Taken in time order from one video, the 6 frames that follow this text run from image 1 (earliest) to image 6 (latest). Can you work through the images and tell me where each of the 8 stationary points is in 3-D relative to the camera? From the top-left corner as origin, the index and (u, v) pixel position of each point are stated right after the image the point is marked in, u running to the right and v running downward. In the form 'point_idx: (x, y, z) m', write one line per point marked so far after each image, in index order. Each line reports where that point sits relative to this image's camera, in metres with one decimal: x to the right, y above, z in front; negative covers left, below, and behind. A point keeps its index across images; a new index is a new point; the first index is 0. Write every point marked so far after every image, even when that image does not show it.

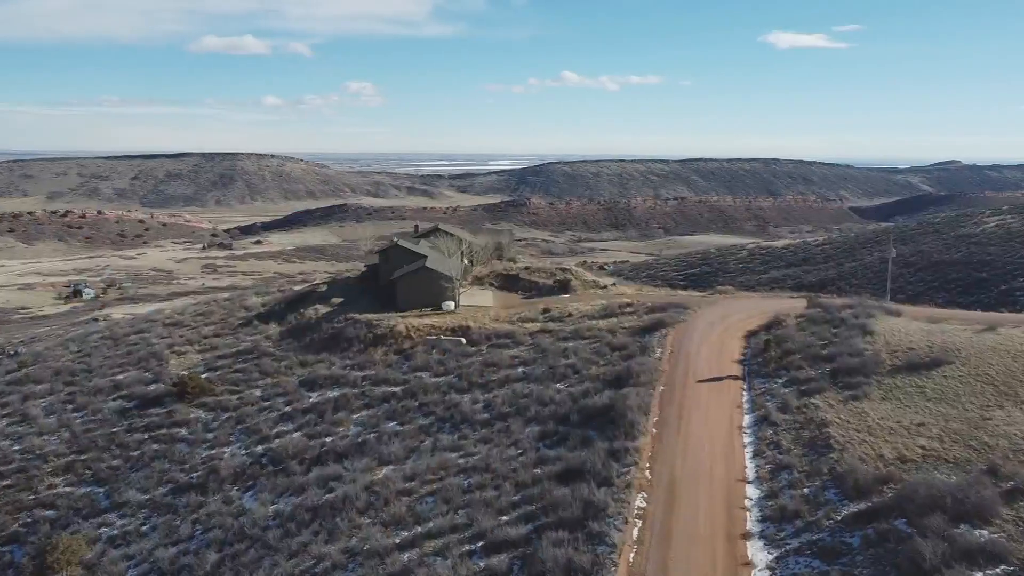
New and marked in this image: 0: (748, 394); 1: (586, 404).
0: (+5.9, -2.7, +19.1) m
1: (+1.9, -3.0, +19.7) m
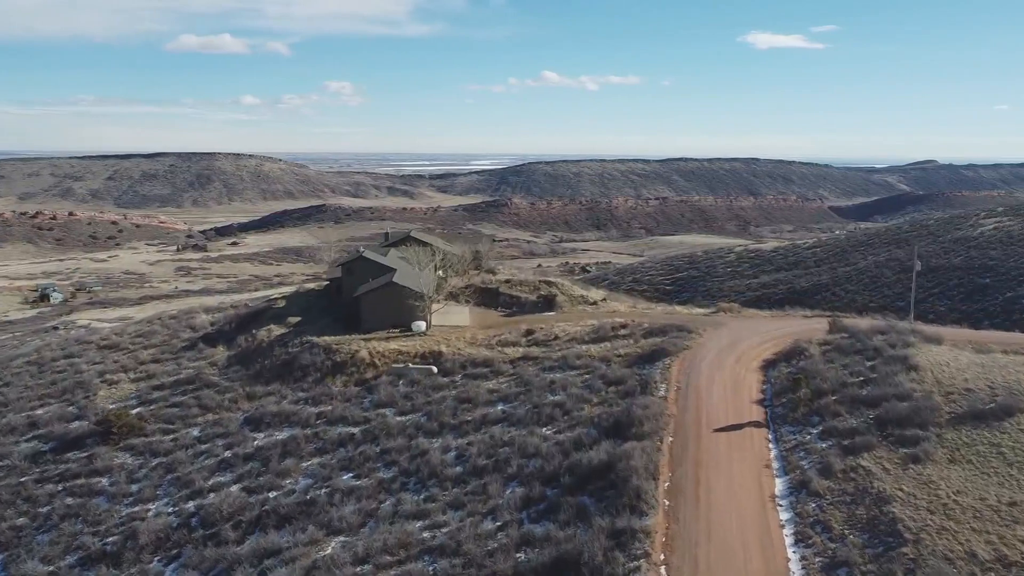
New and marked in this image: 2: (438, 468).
0: (+5.4, -3.3, +15.7) m
1: (+1.4, -3.7, +16.2) m
2: (-1.7, -4.3, +18.2) m
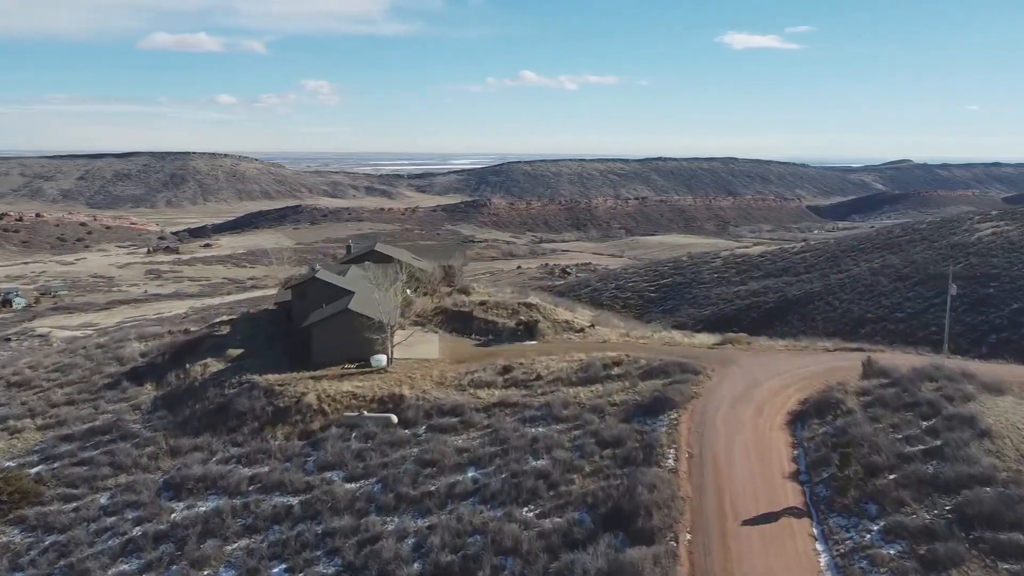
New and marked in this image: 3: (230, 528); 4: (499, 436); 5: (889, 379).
0: (+5.0, -4.2, +12.1) m
1: (+1.0, -4.6, +12.4) m
2: (-2.3, -5.2, +14.3) m
3: (-6.4, -5.4, +17.2) m
4: (-0.3, -3.5, +18.5) m
5: (+8.8, -2.1, +17.9) m
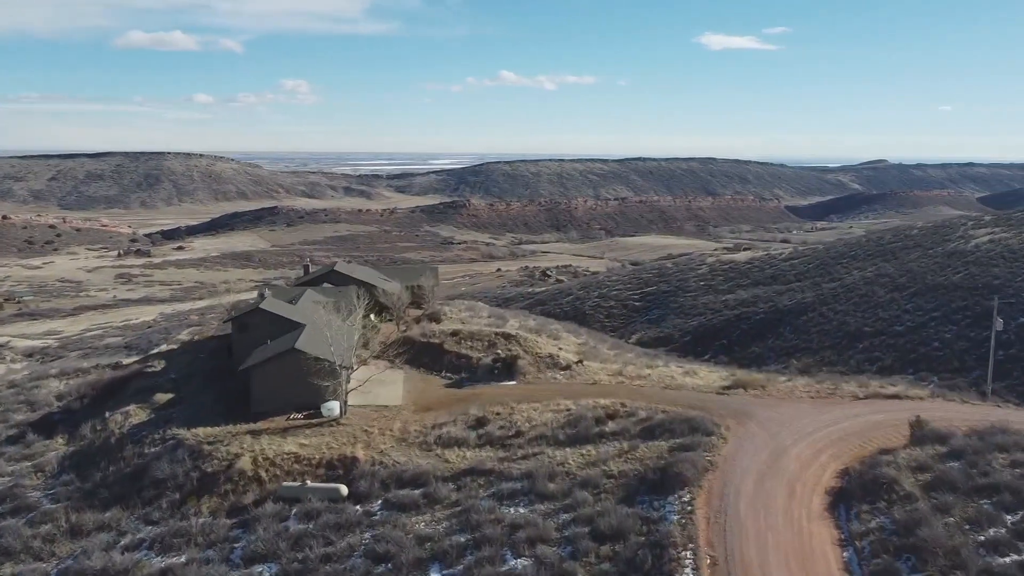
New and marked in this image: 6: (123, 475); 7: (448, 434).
0: (+4.6, -5.1, +8.7) m
1: (+0.6, -5.5, +9.0) m
2: (-2.7, -6.1, +10.7) m
3: (-6.8, -6.4, +13.5) m
4: (-0.8, -4.5, +15.0) m
5: (+8.3, -3.0, +14.6) m
6: (-9.5, -4.5, +18.7) m
7: (-1.6, -3.6, +18.9) m
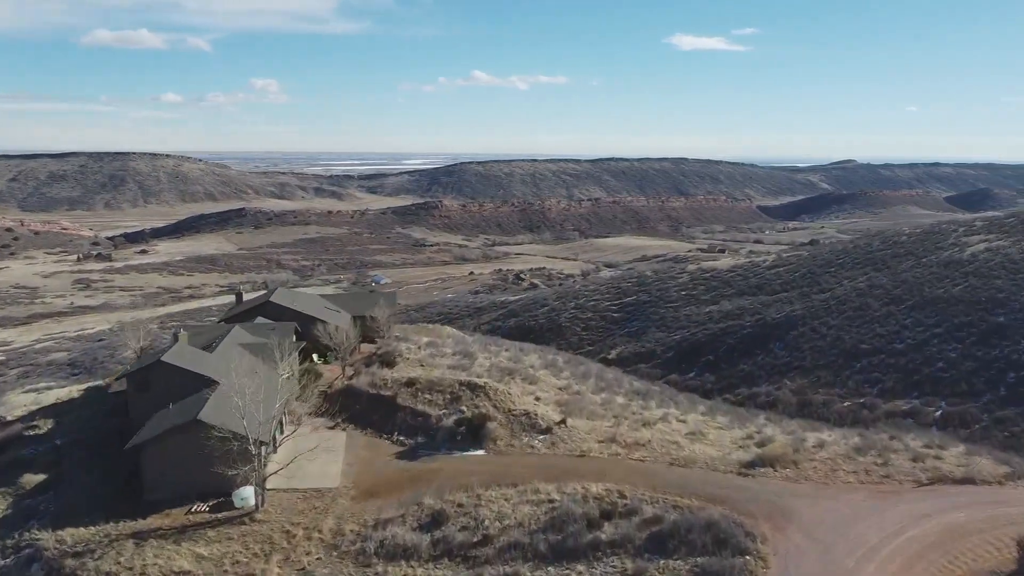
0: (+4.3, -6.2, +4.4) m
1: (+0.3, -6.6, +4.5) m
2: (-3.0, -7.3, +6.2) m
3: (-7.3, -7.5, +8.8) m
4: (-1.3, -5.6, +10.5) m
5: (+7.8, -4.1, +10.5) m
6: (-10.2, -5.7, +14.0) m
7: (-2.2, -4.7, +14.4) m
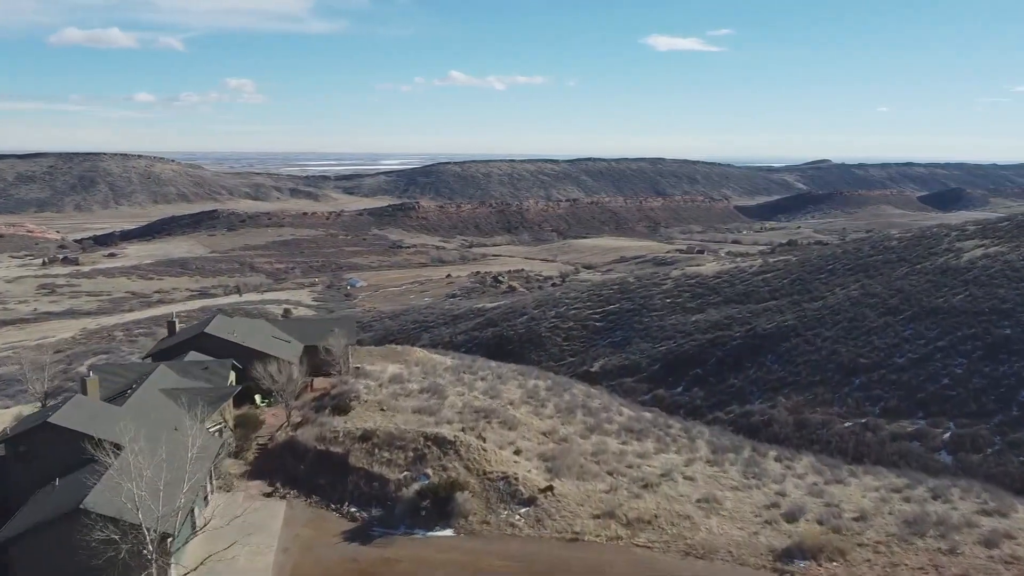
0: (+4.3, -6.9, +1.1) m
1: (+0.2, -7.4, +1.1) m
2: (-3.1, -8.1, +2.7) m
3: (-7.5, -8.4, +5.2) m
4: (-1.6, -6.4, +7.0) m
5: (+7.6, -4.8, +7.3) m
6: (-10.5, -6.6, +10.2) m
7: (-2.6, -5.5, +10.9) m
